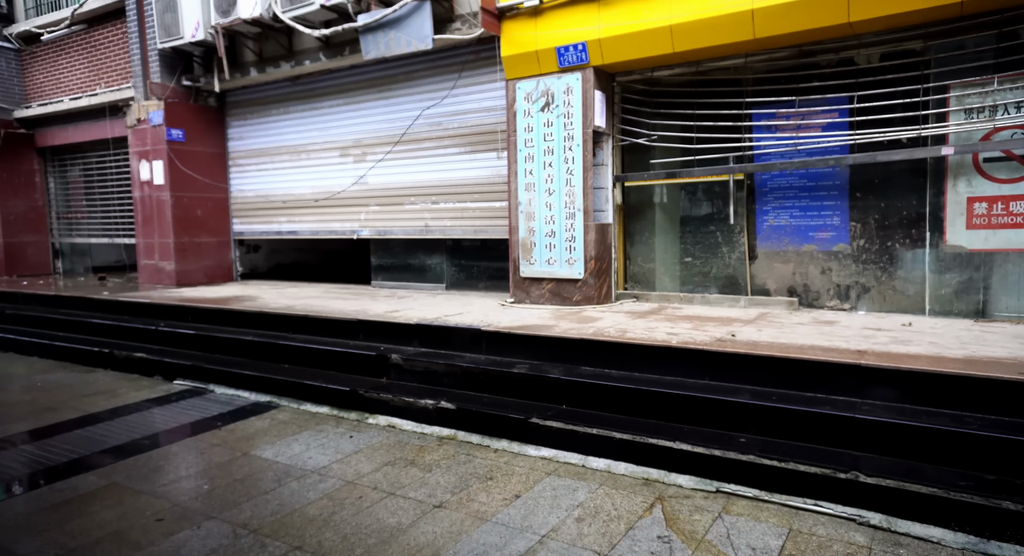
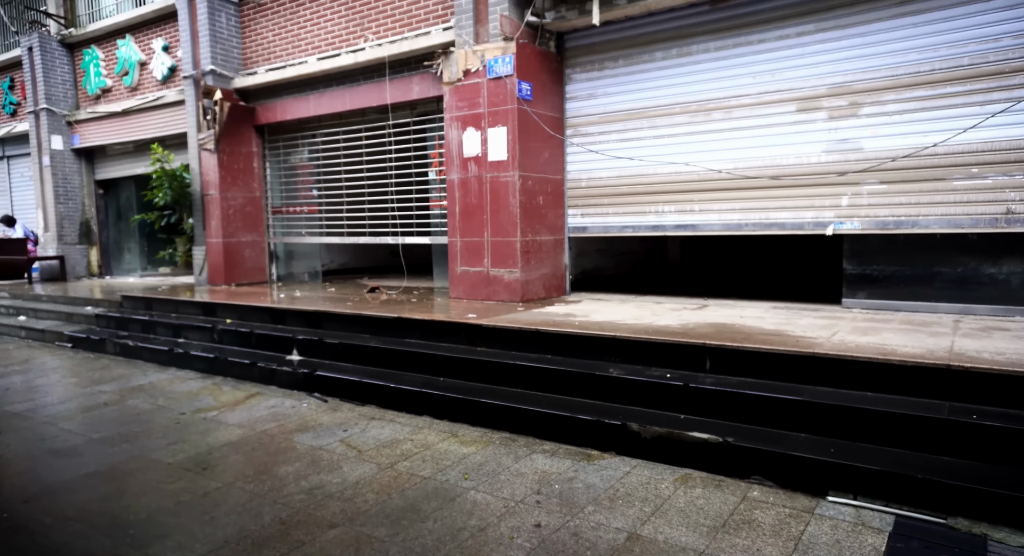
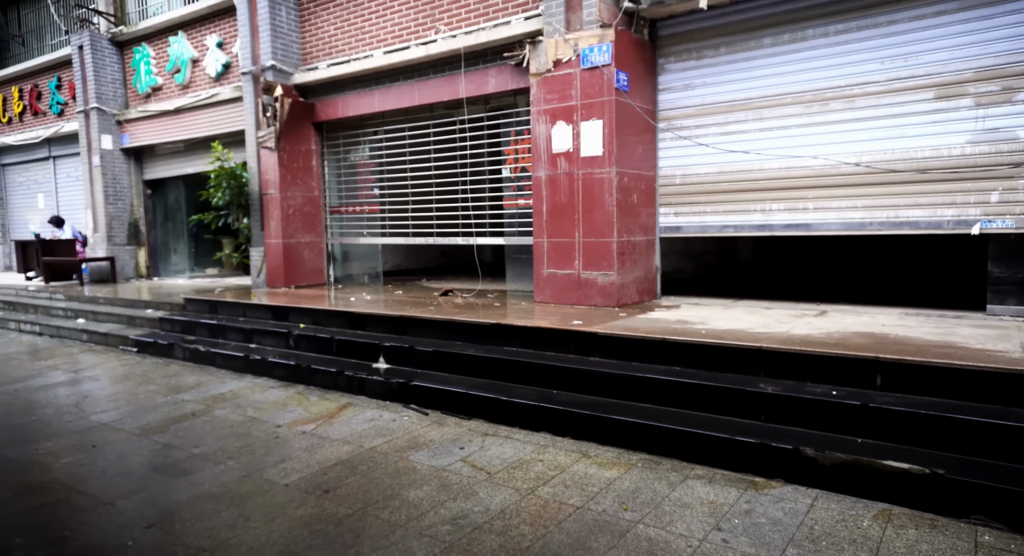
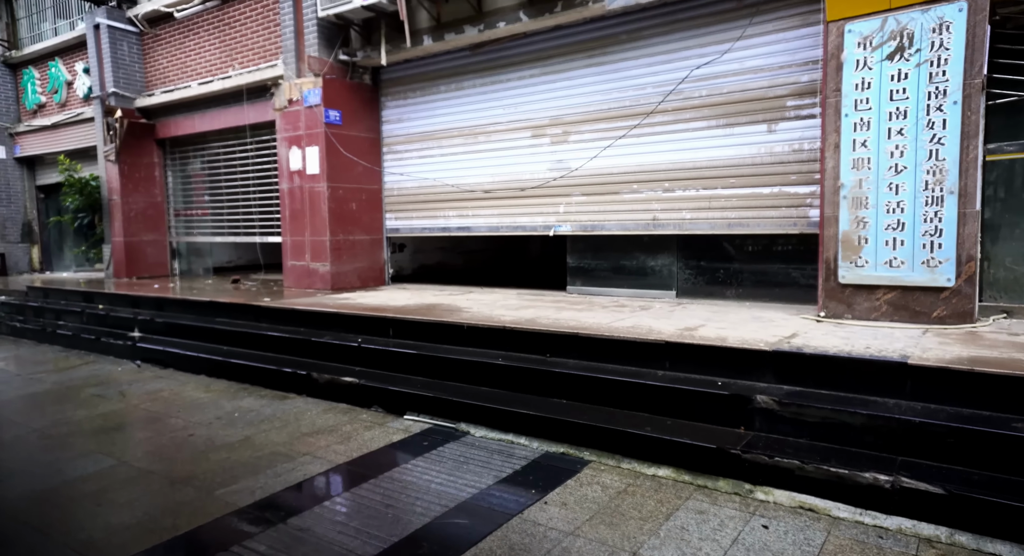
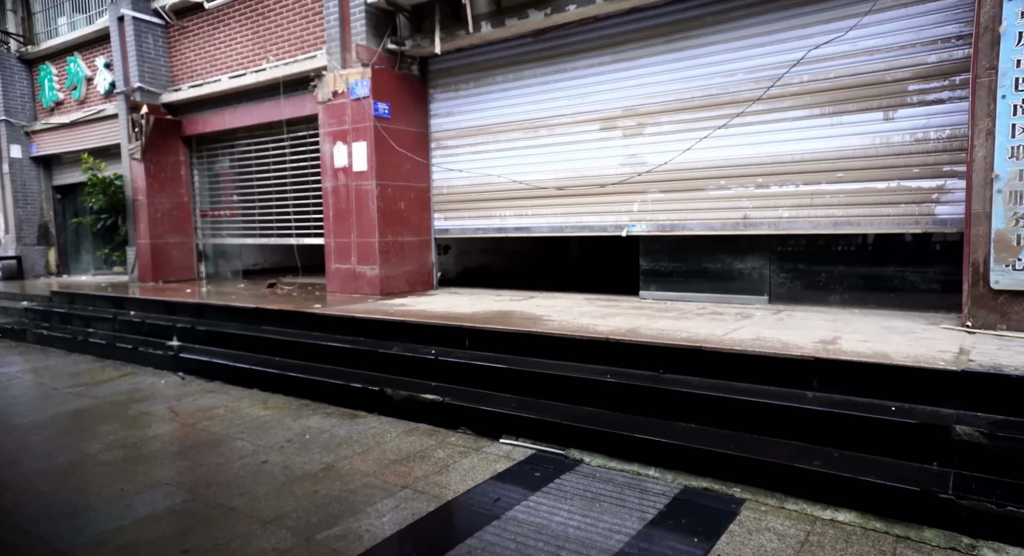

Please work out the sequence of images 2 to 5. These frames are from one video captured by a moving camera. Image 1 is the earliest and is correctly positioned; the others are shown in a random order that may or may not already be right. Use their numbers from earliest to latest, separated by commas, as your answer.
4, 5, 2, 3
